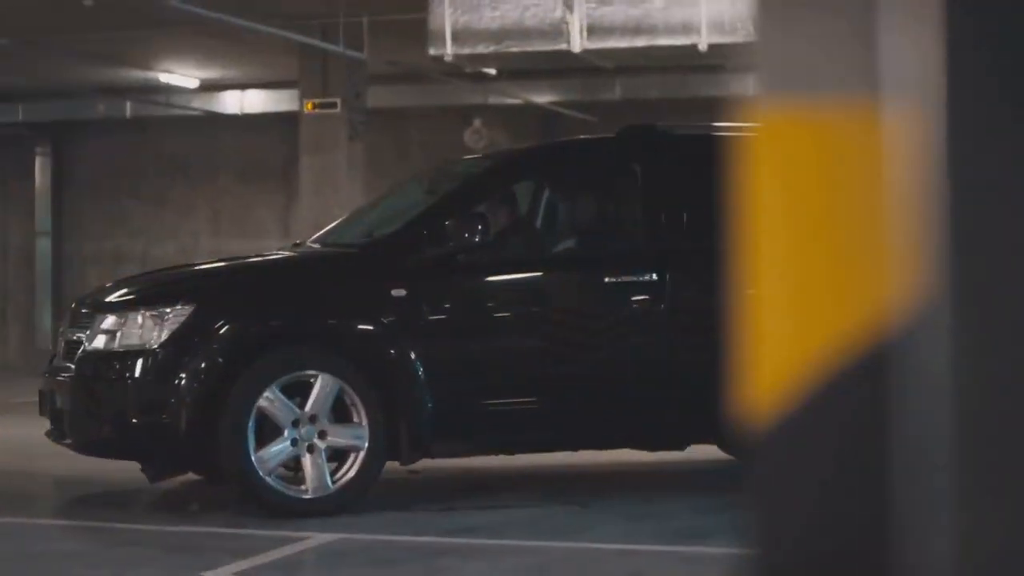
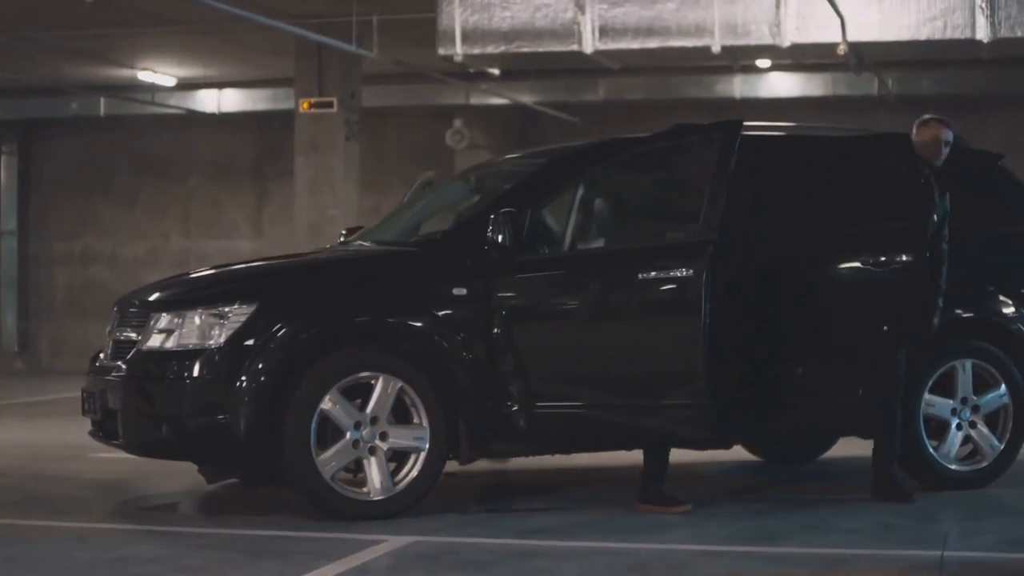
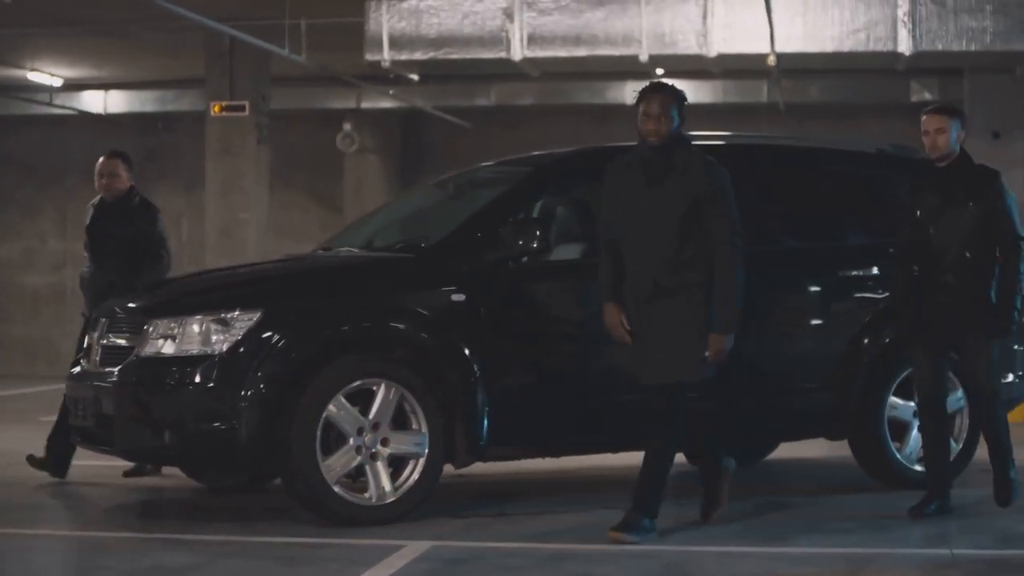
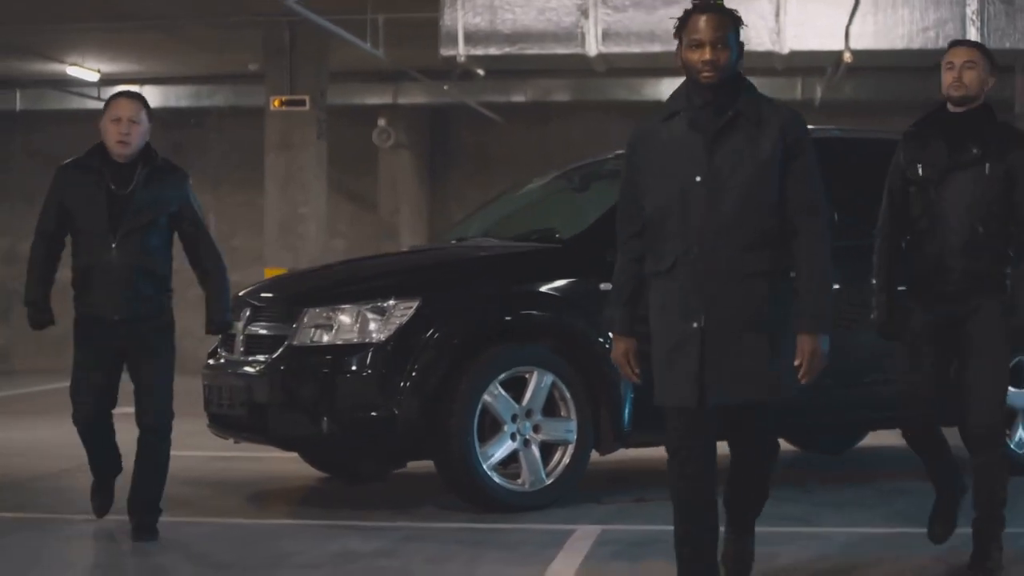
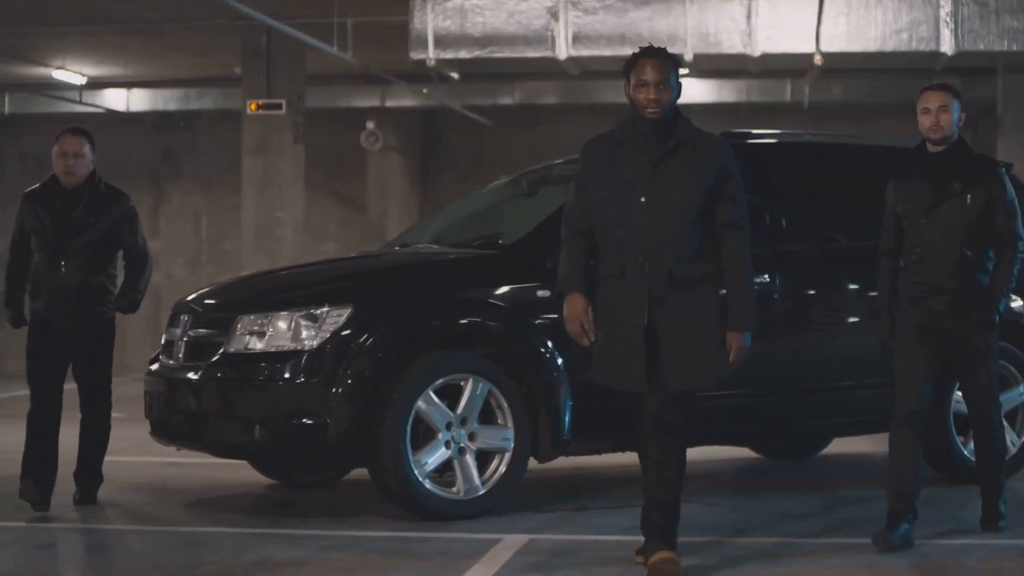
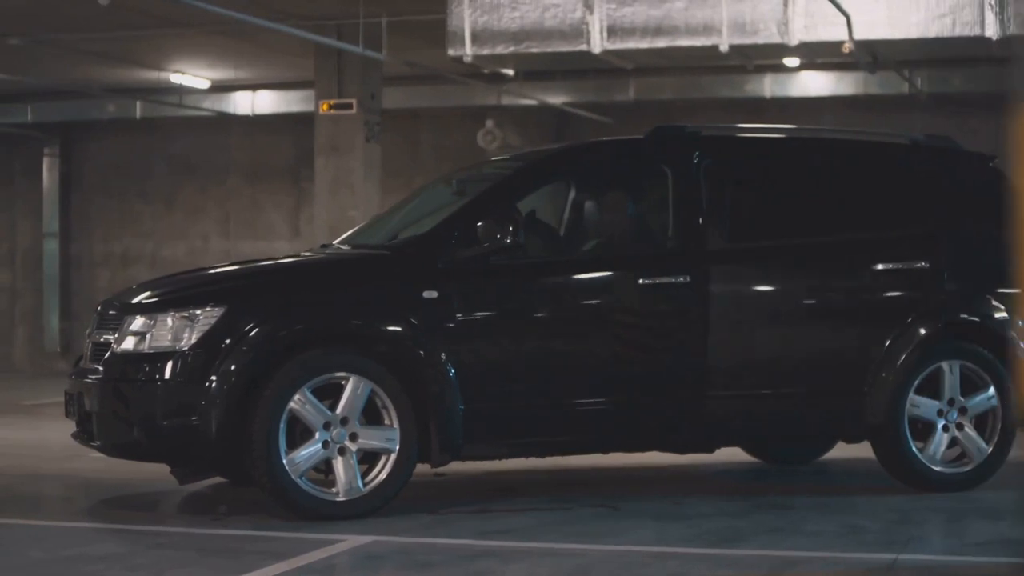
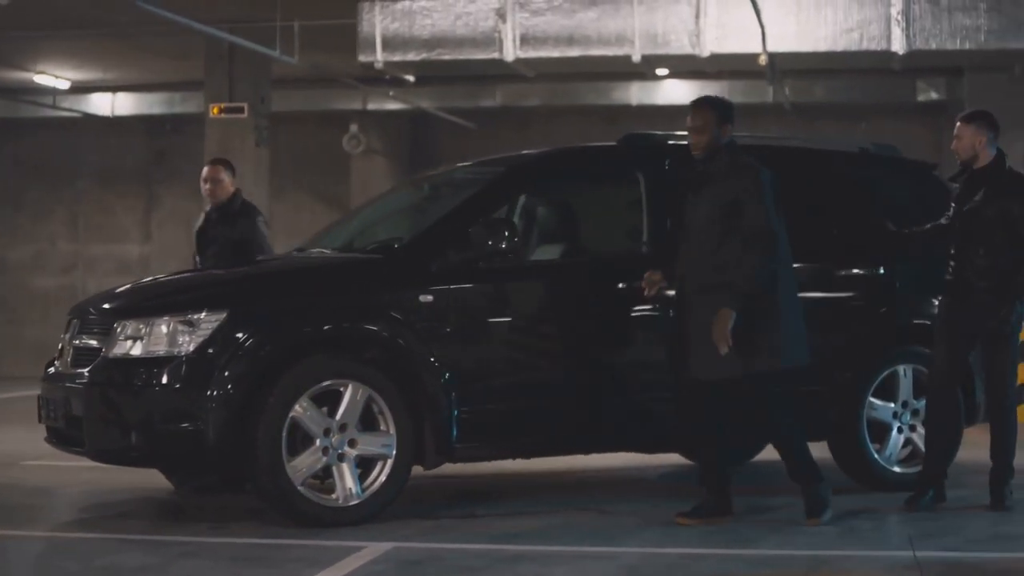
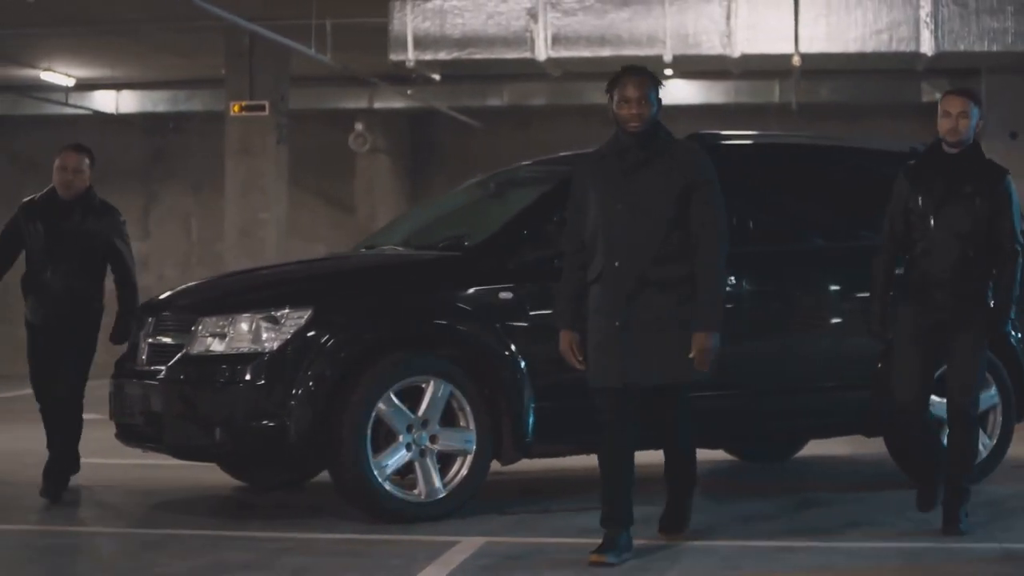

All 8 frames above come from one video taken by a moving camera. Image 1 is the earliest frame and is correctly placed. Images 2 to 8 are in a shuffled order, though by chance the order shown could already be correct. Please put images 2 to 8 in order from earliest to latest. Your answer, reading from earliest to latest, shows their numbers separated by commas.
6, 2, 7, 3, 8, 5, 4
